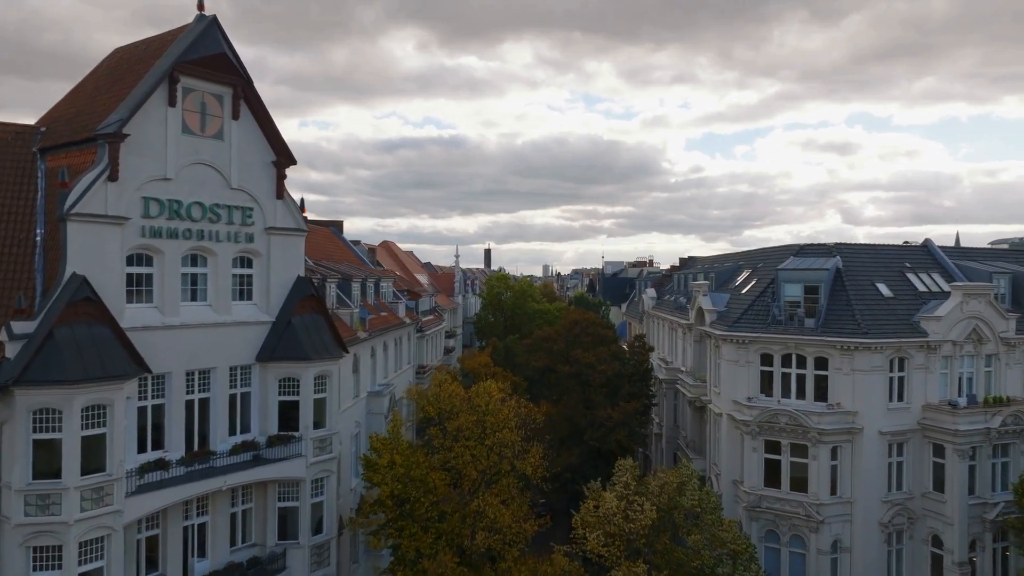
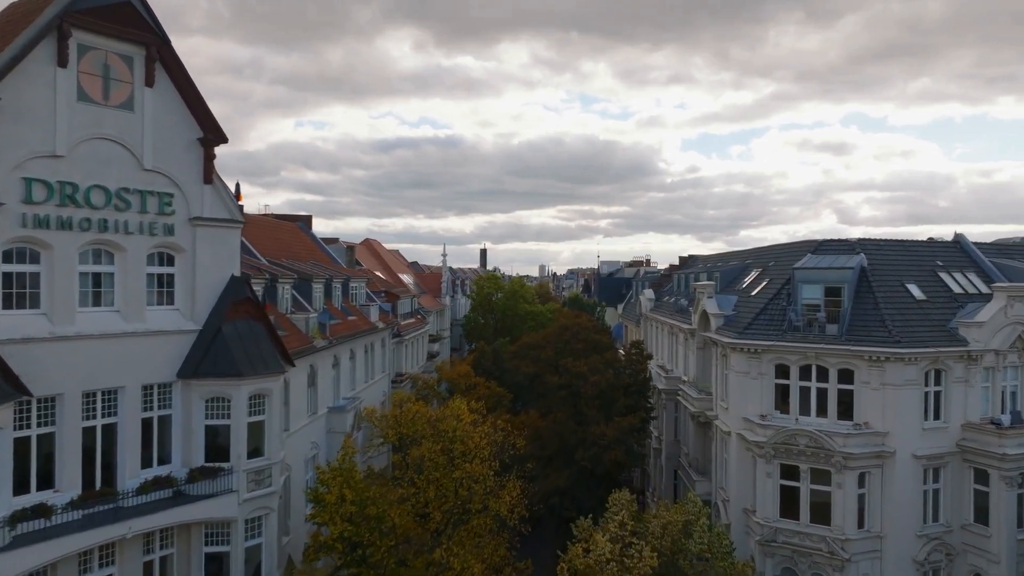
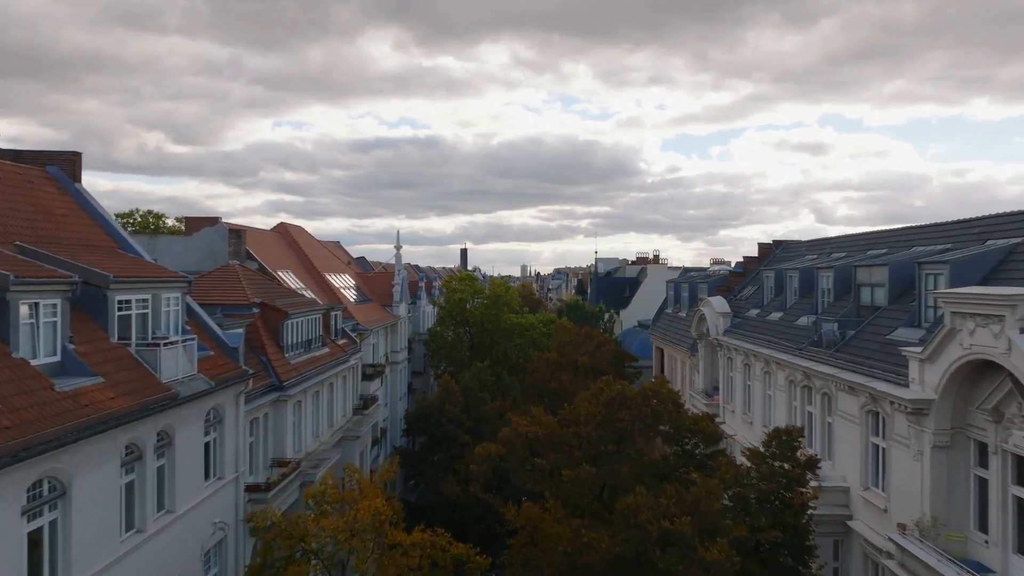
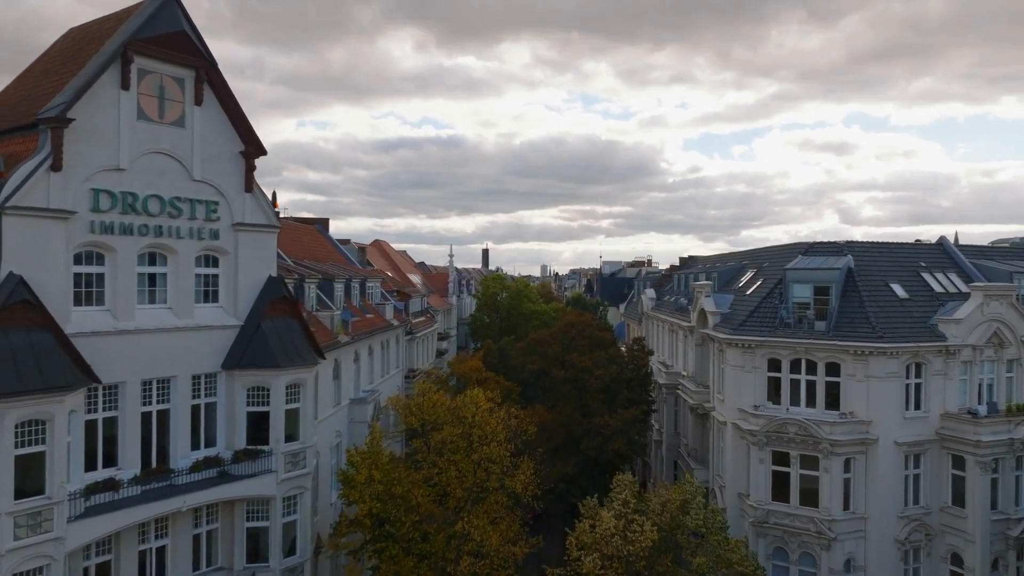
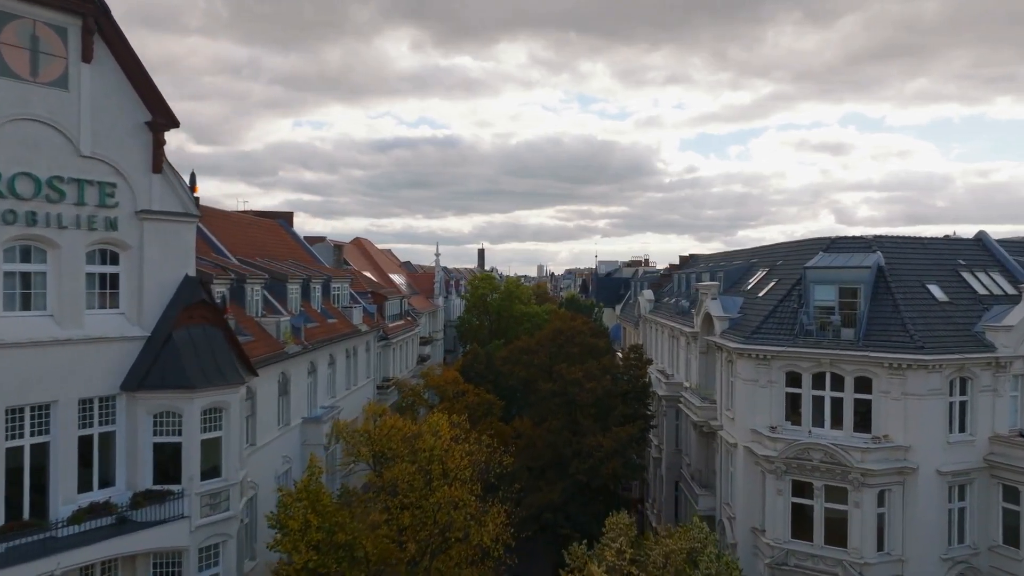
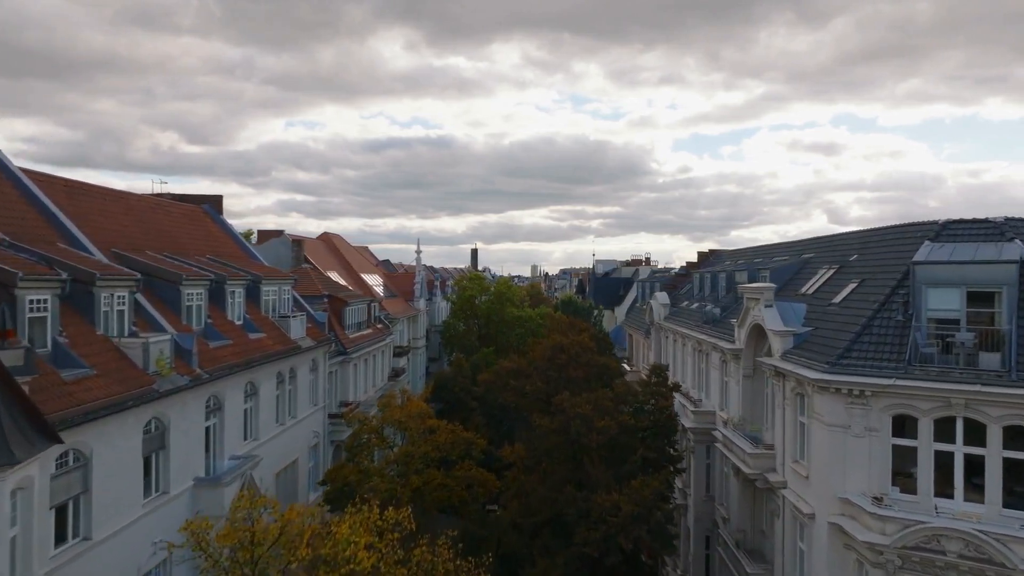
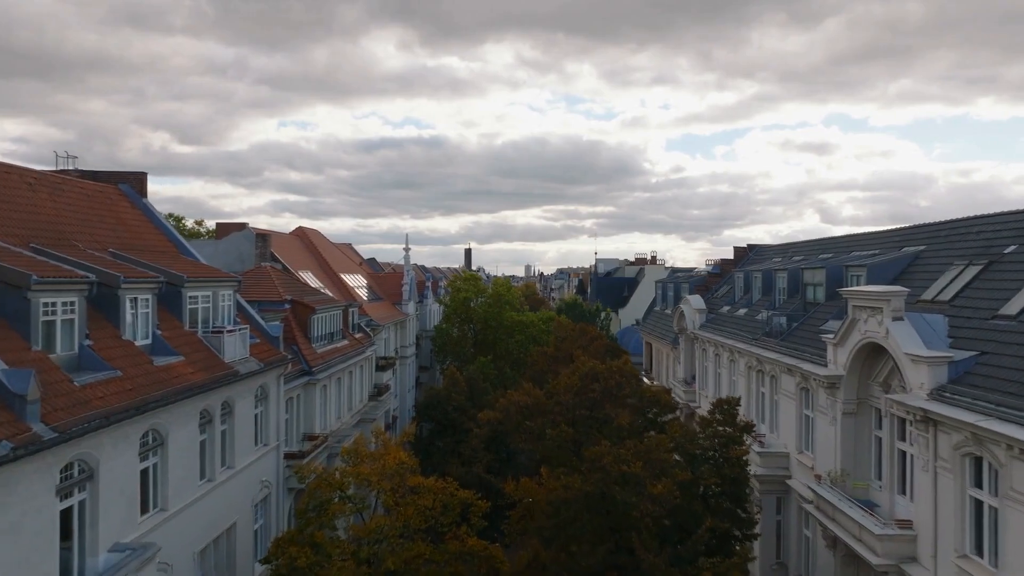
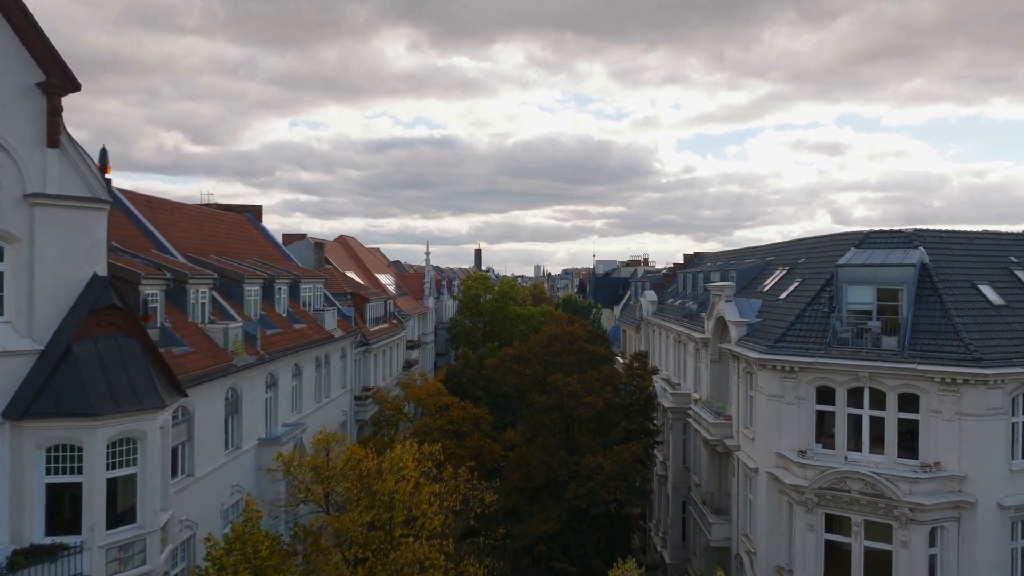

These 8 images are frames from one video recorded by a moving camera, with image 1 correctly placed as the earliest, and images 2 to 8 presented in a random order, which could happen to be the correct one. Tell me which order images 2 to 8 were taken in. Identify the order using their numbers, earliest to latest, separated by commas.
4, 2, 5, 8, 6, 7, 3
